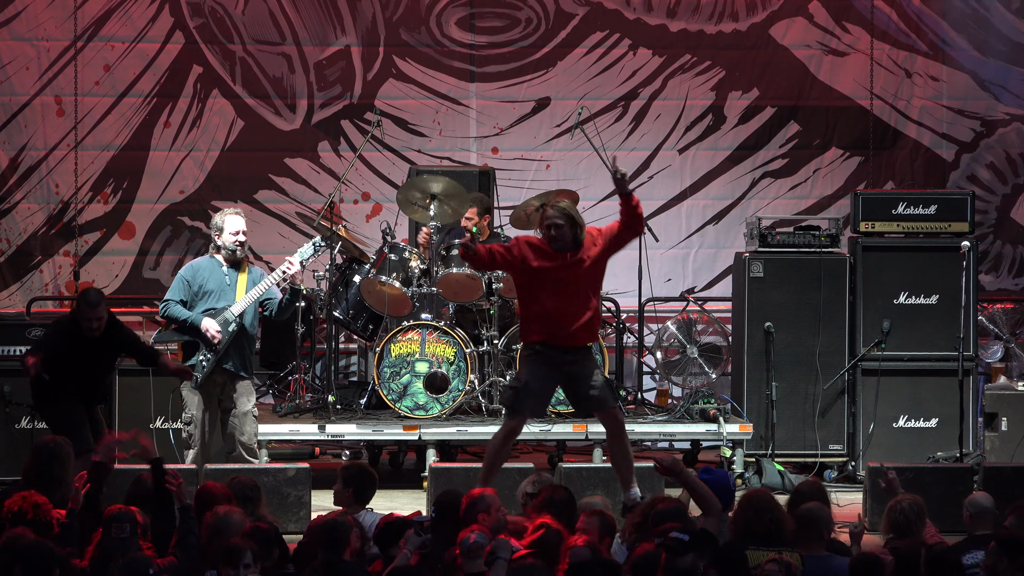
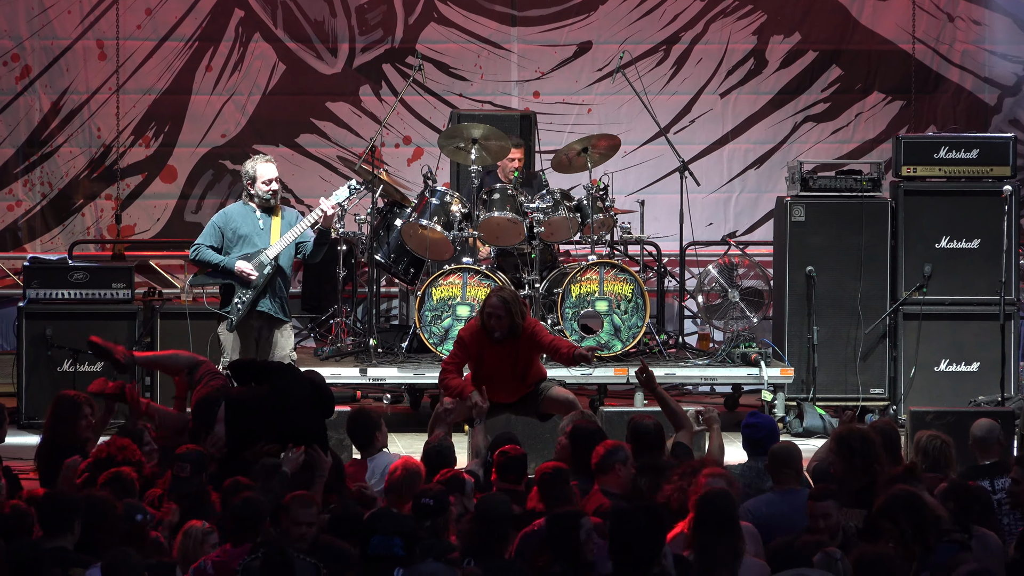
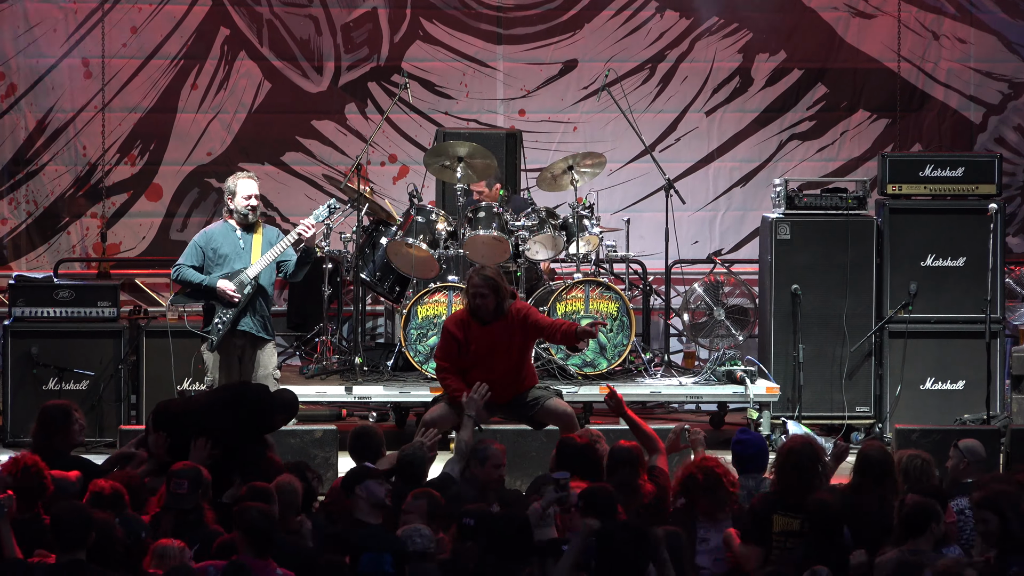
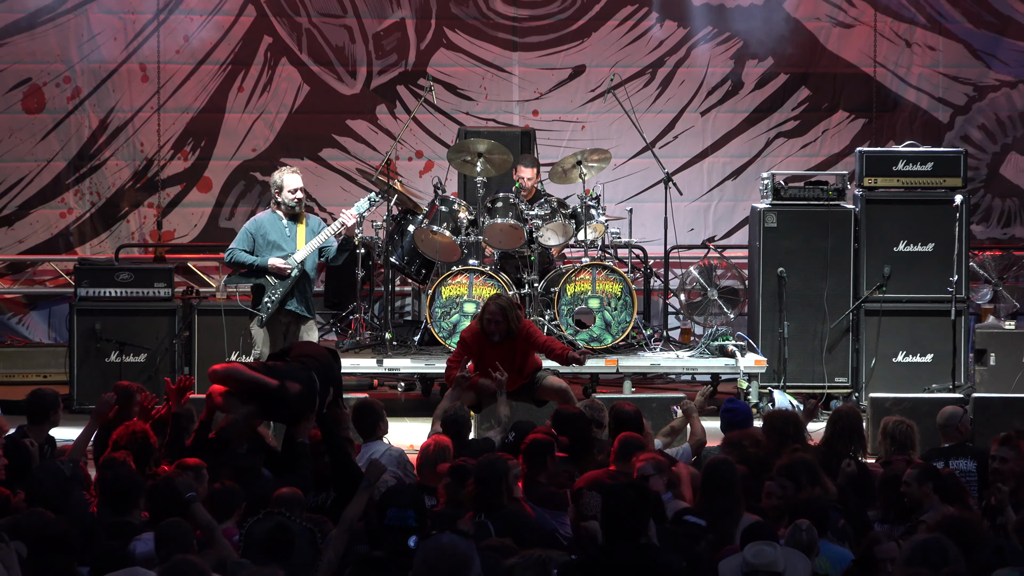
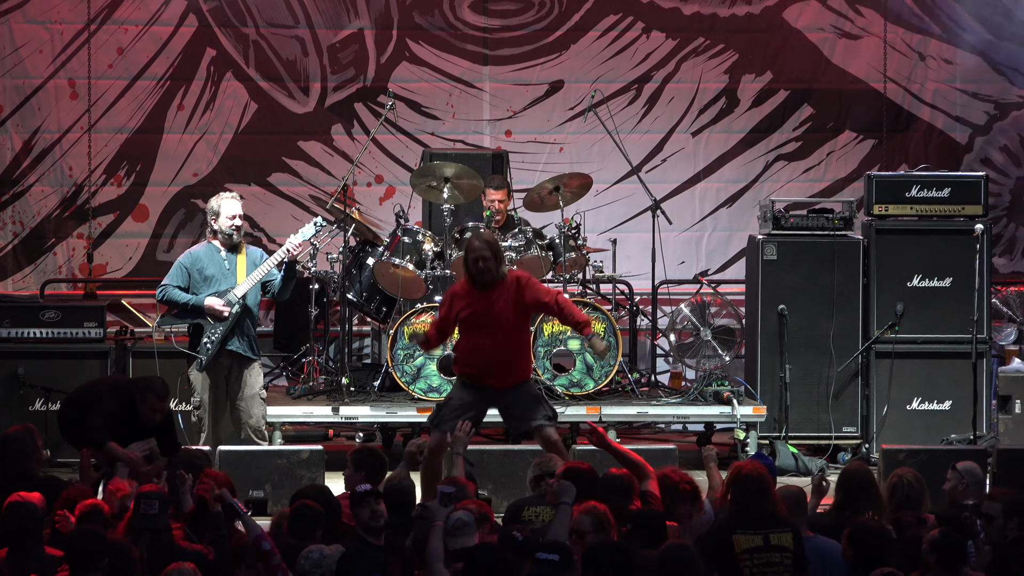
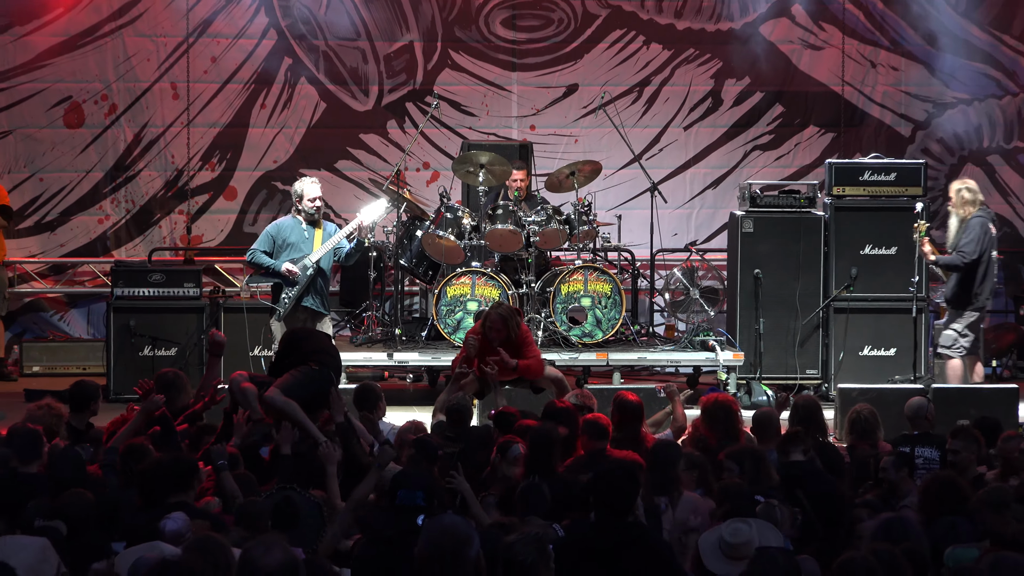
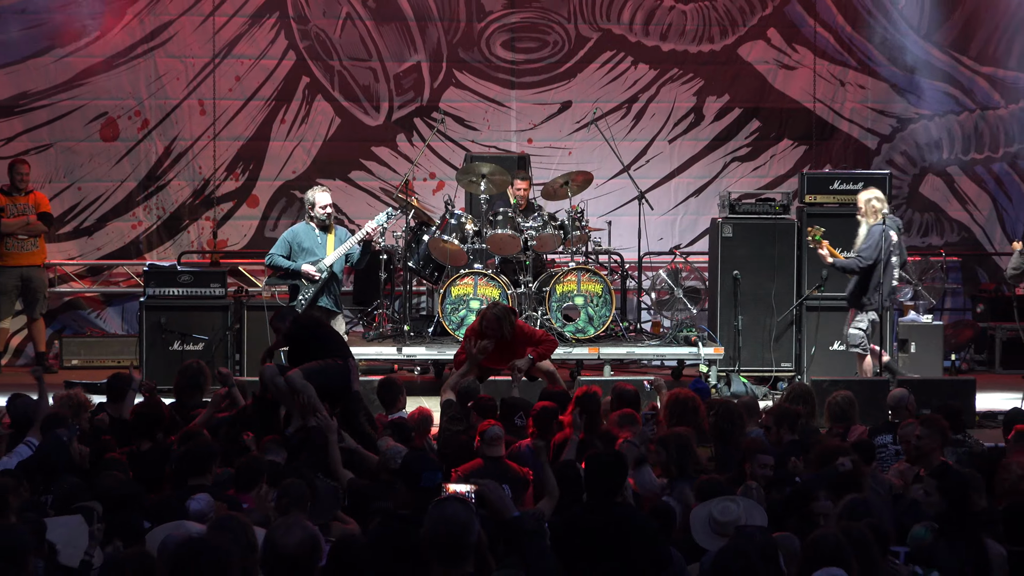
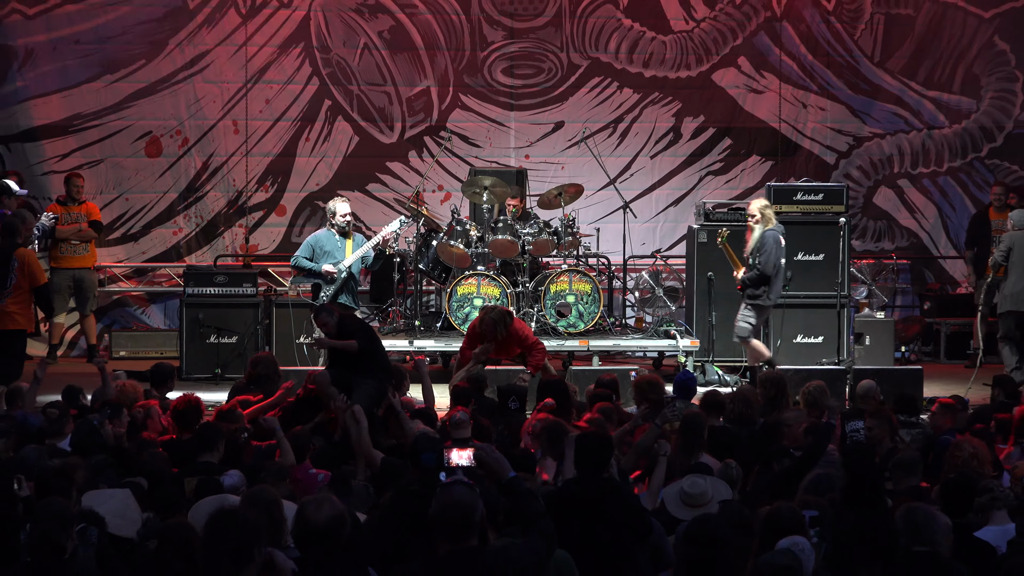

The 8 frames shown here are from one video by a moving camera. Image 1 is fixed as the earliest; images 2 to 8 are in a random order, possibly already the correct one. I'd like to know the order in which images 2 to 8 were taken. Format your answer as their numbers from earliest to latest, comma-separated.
5, 3, 2, 4, 6, 7, 8
